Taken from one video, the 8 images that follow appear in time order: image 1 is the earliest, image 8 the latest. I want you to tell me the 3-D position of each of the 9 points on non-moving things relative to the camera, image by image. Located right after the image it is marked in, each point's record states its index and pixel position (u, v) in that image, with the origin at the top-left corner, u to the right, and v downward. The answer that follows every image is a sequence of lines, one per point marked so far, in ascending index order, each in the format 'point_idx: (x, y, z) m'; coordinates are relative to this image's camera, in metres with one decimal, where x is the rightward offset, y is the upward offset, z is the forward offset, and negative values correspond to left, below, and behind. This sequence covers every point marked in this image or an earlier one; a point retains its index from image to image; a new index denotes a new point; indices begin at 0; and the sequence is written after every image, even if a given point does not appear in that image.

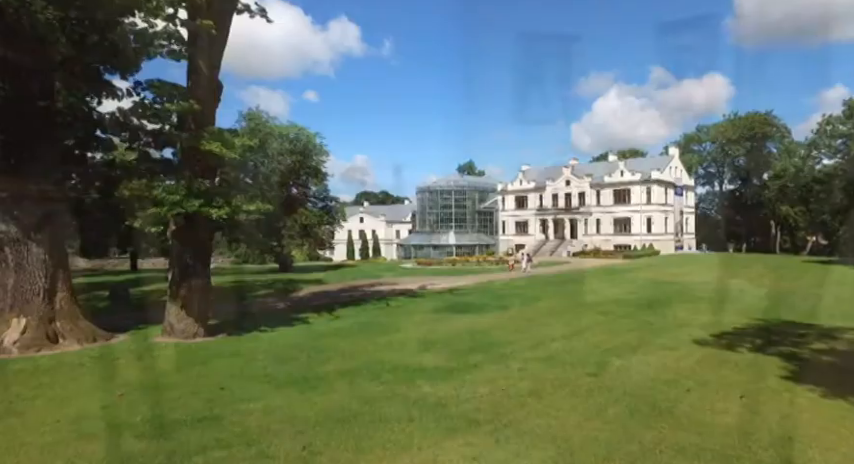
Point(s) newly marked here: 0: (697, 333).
0: (+8.1, -3.0, +14.9) m
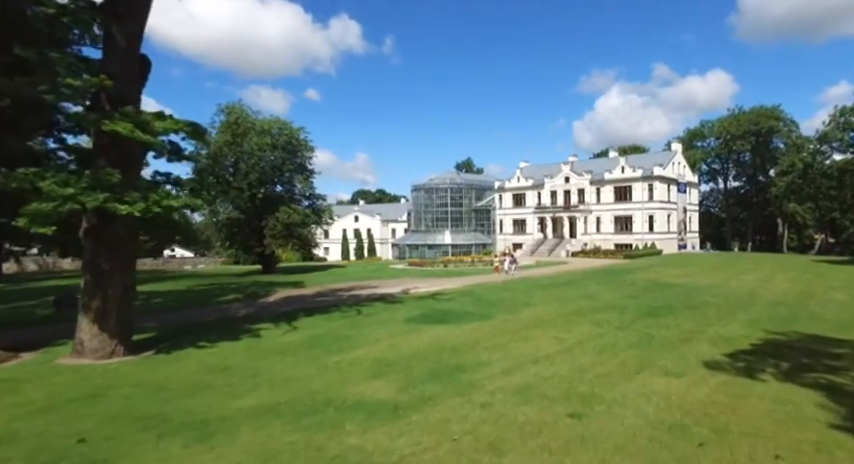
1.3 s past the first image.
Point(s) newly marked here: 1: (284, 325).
0: (+7.1, -3.0, +12.6) m
1: (-5.2, -3.3, +18.1) m
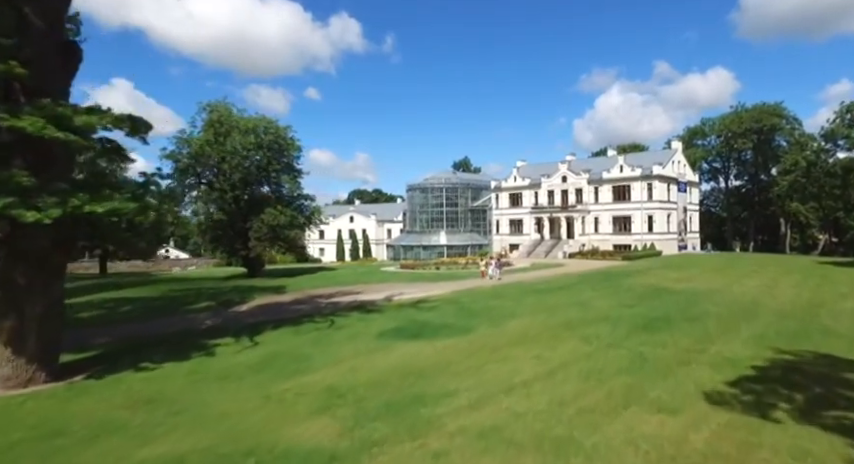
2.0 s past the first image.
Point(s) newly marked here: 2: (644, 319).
0: (+6.2, -3.2, +11.0) m
1: (-6.0, -3.6, +16.5) m
2: (+8.1, -3.3, +18.7) m
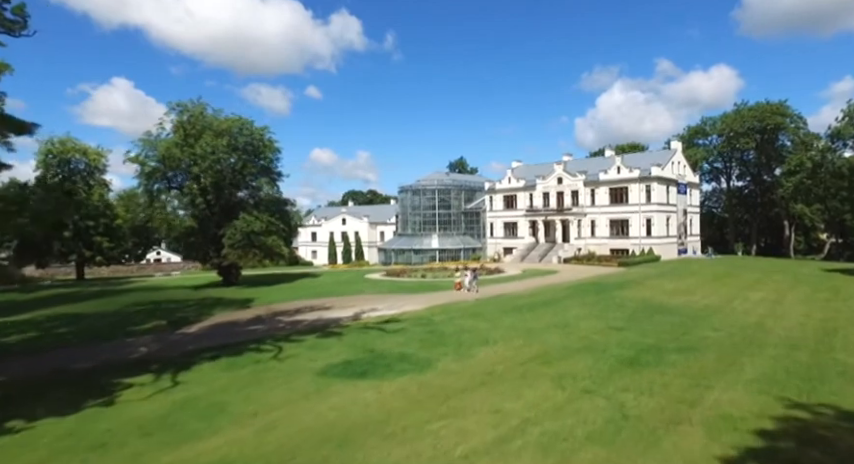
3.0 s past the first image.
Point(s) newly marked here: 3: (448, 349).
0: (+4.8, -3.8, +8.6) m
1: (-7.5, -4.1, +14.2) m
2: (+6.7, -3.8, +16.3) m
3: (+0.8, -4.0, +17.2) m
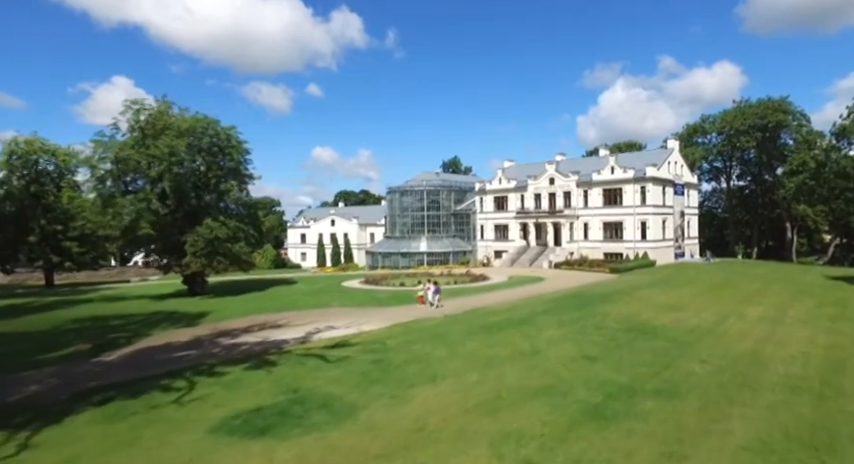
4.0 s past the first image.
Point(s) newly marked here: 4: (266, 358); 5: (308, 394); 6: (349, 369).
0: (+2.8, -4.4, +6.0) m
1: (-9.4, -4.7, +11.7) m
2: (+4.8, -4.4, +13.7) m
3: (-1.2, -4.6, +14.6) m
4: (-6.1, -4.7, +19.1) m
5: (-3.4, -4.6, +14.2) m
6: (-2.7, -4.6, +17.2) m
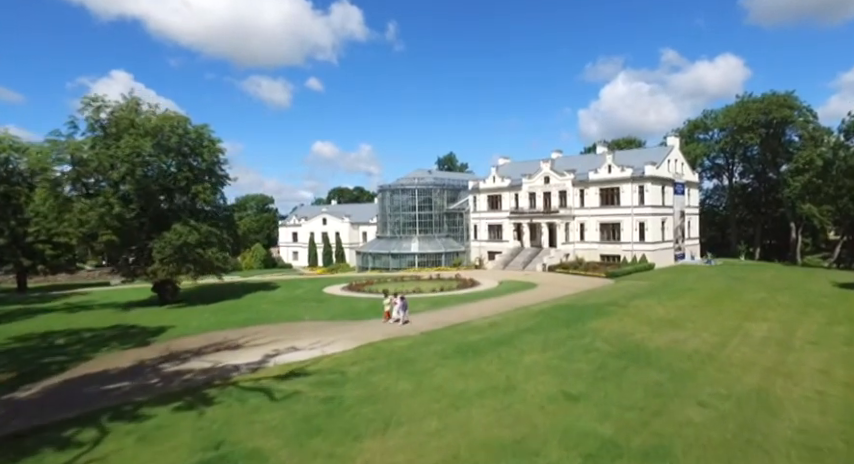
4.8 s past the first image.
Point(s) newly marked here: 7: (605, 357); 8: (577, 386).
0: (+1.4, -5.1, +3.8) m
1: (-10.7, -5.4, +9.4) m
2: (+3.4, -5.0, +11.4) m
3: (-2.5, -5.2, +12.4) m
4: (-7.4, -5.3, +16.8) m
5: (-4.7, -5.2, +12.0) m
6: (-4.0, -5.2, +14.9) m
7: (+7.0, -4.8, +19.7) m
8: (+5.0, -5.0, +16.4) m
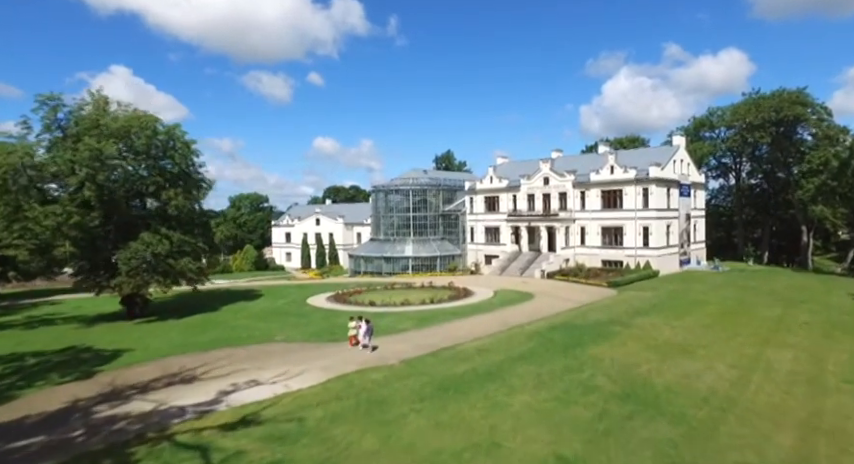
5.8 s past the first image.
0: (+0.5, -6.0, +1.1) m
1: (-11.6, -6.3, +6.8) m
2: (+2.5, -5.9, +8.7) m
3: (-3.4, -6.1, +9.7) m
4: (-8.3, -6.1, +14.2) m
5: (-5.6, -6.1, +9.3) m
6: (-4.9, -6.1, +12.3) m
7: (+6.1, -5.6, +17.0) m
8: (+4.1, -5.8, +13.7) m
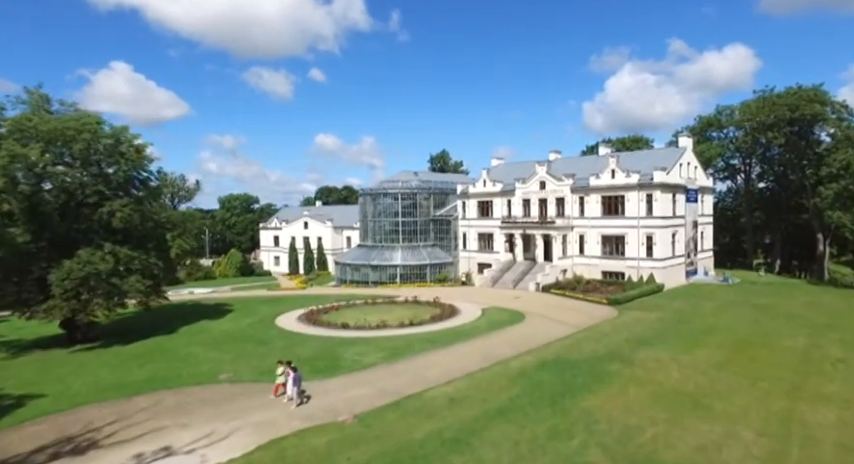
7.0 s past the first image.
0: (-1.2, -7.3, -2.8) m
1: (-13.3, -7.5, +2.9) m
2: (+0.9, -7.1, +4.8) m
3: (-5.0, -7.2, +5.8) m
4: (-9.9, -7.2, +10.3) m
5: (-7.3, -7.2, +5.4) m
6: (-6.5, -7.2, +8.4) m
7: (+4.6, -6.8, +13.0) m
8: (+2.5, -6.9, +9.8) m
